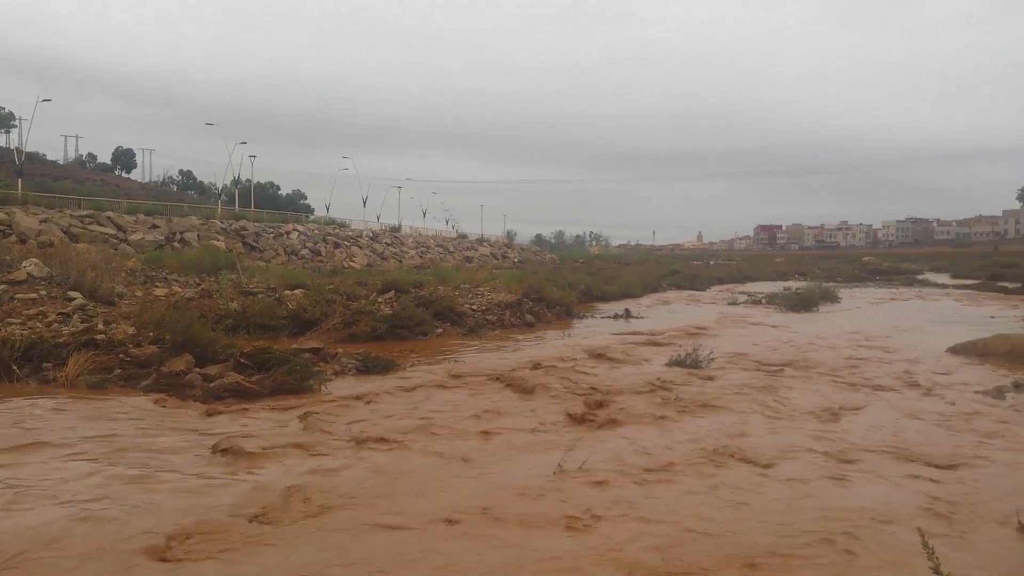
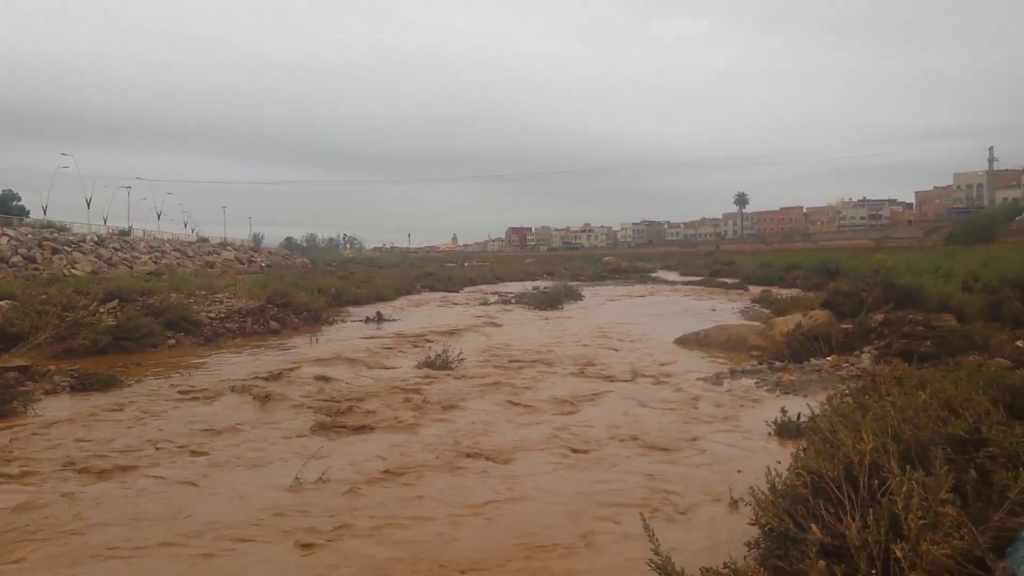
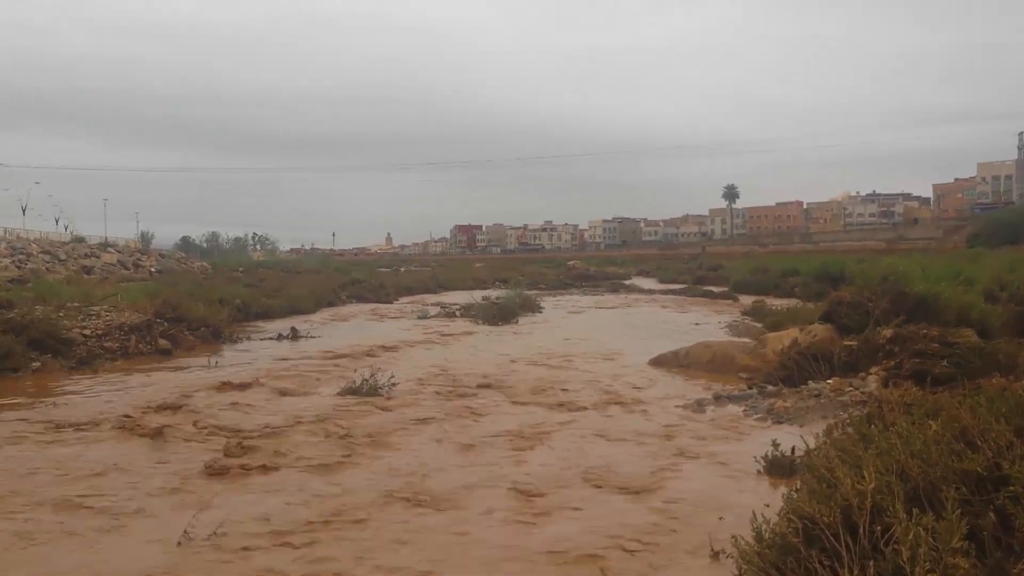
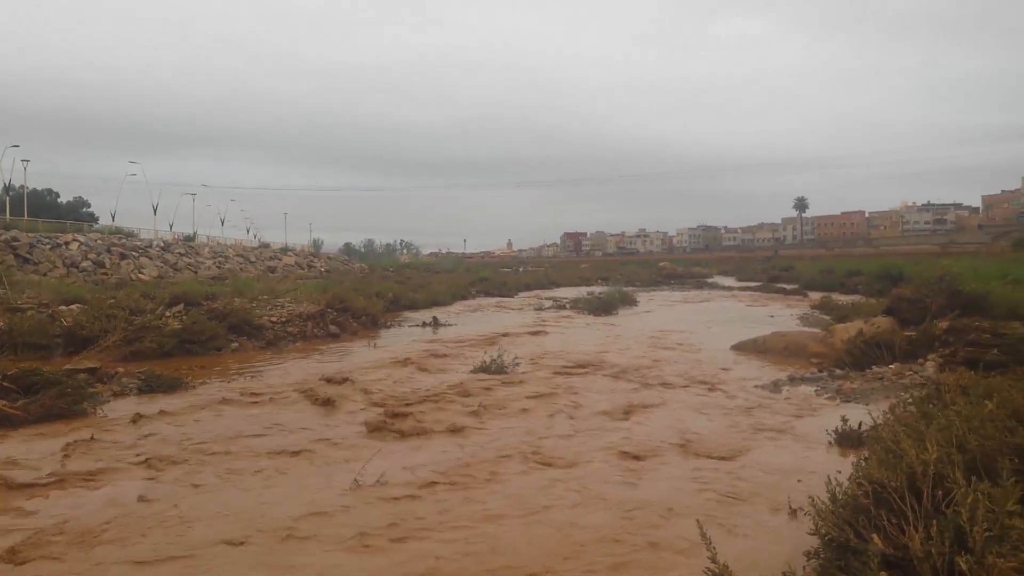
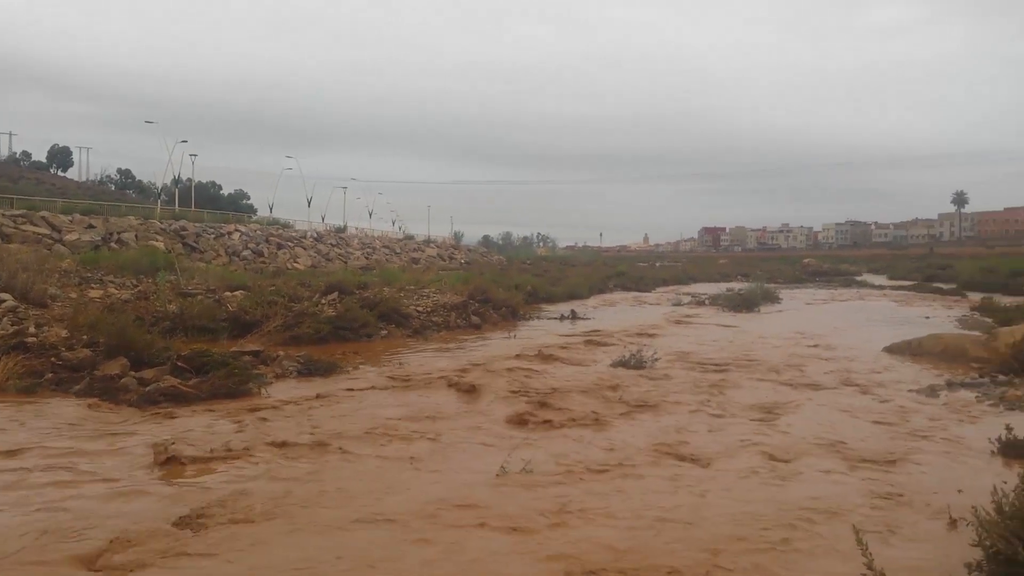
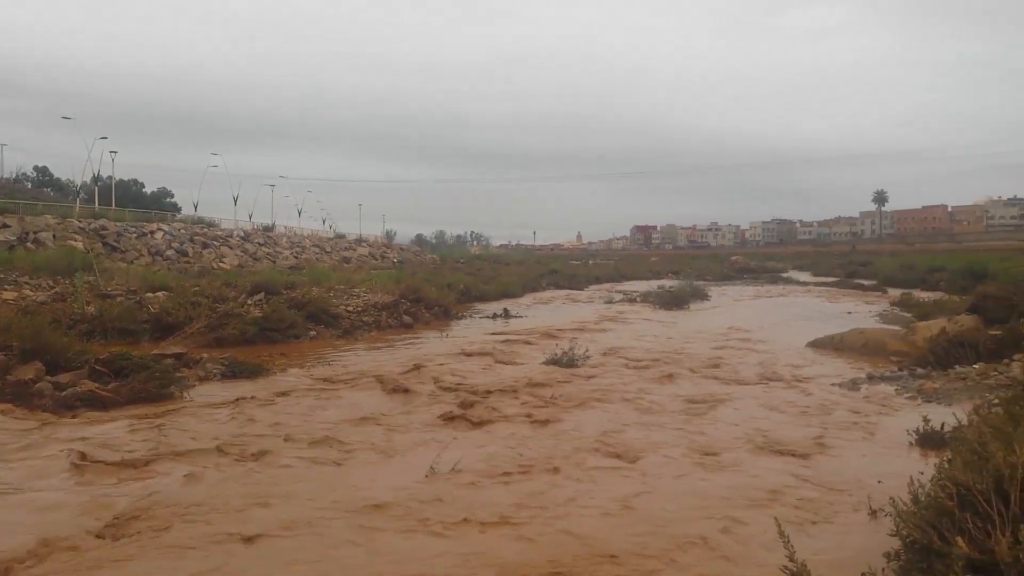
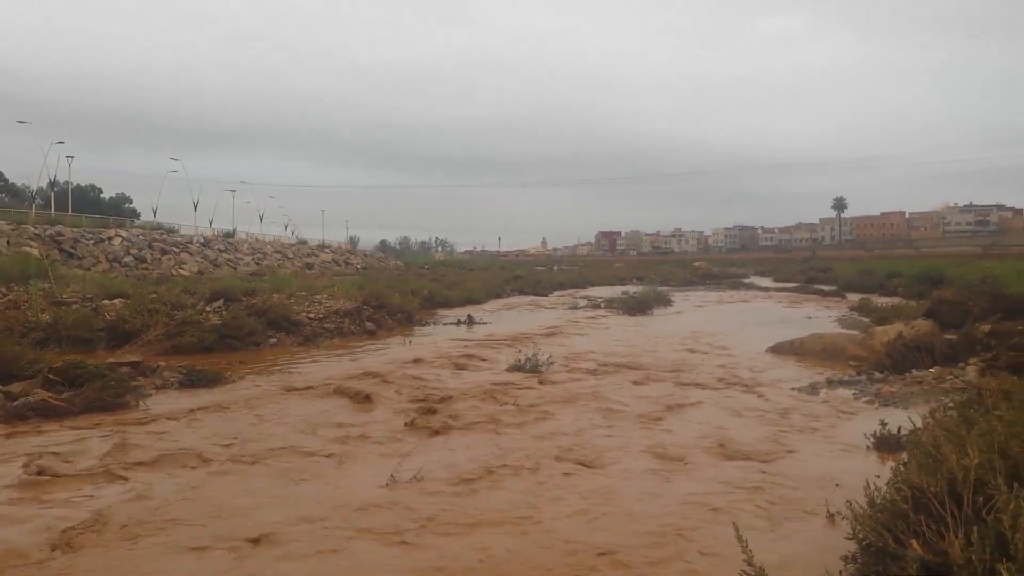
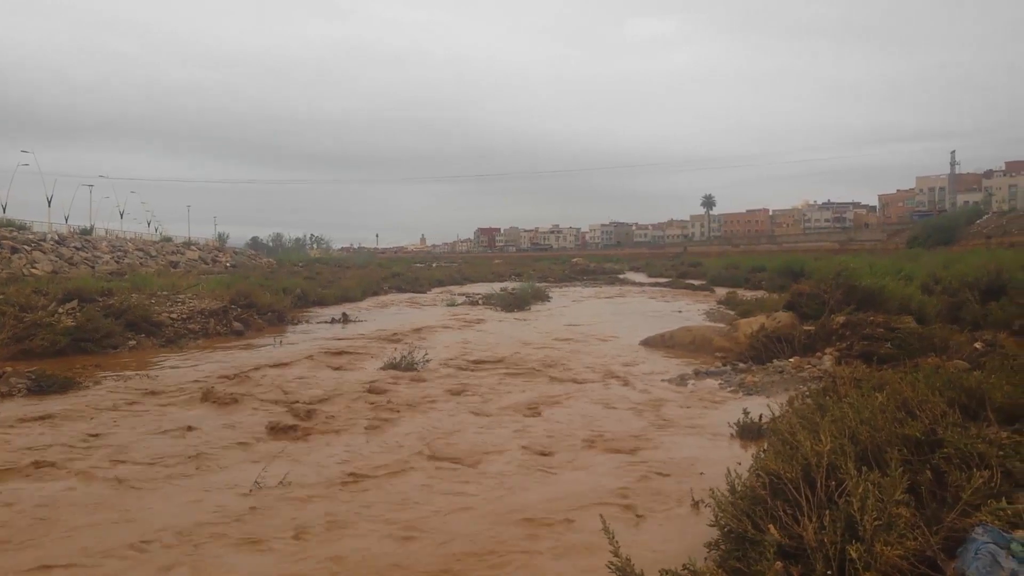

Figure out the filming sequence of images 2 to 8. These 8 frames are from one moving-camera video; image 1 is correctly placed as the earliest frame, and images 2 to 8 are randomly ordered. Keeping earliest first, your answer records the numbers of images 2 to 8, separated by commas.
5, 6, 7, 4, 2, 8, 3
